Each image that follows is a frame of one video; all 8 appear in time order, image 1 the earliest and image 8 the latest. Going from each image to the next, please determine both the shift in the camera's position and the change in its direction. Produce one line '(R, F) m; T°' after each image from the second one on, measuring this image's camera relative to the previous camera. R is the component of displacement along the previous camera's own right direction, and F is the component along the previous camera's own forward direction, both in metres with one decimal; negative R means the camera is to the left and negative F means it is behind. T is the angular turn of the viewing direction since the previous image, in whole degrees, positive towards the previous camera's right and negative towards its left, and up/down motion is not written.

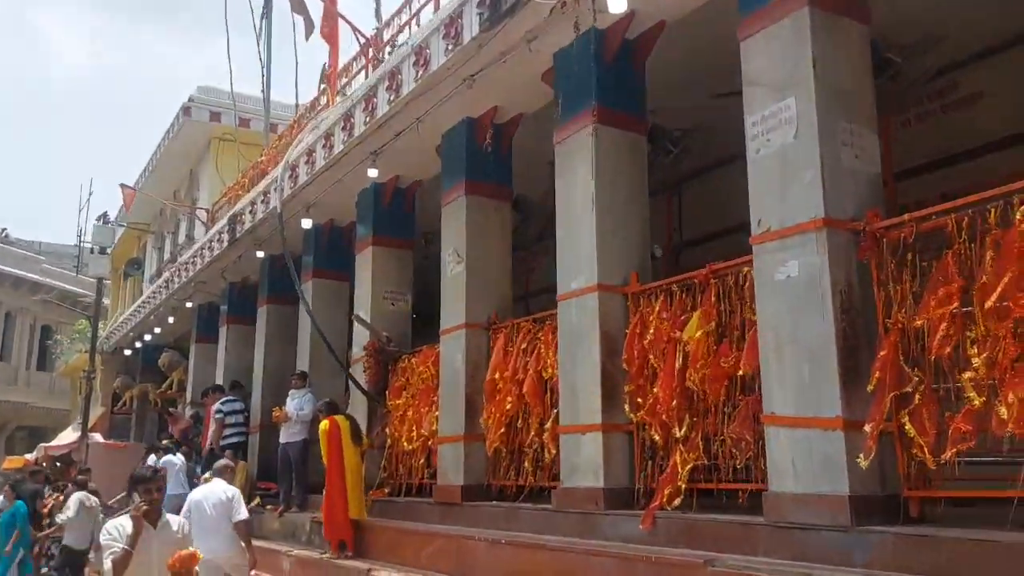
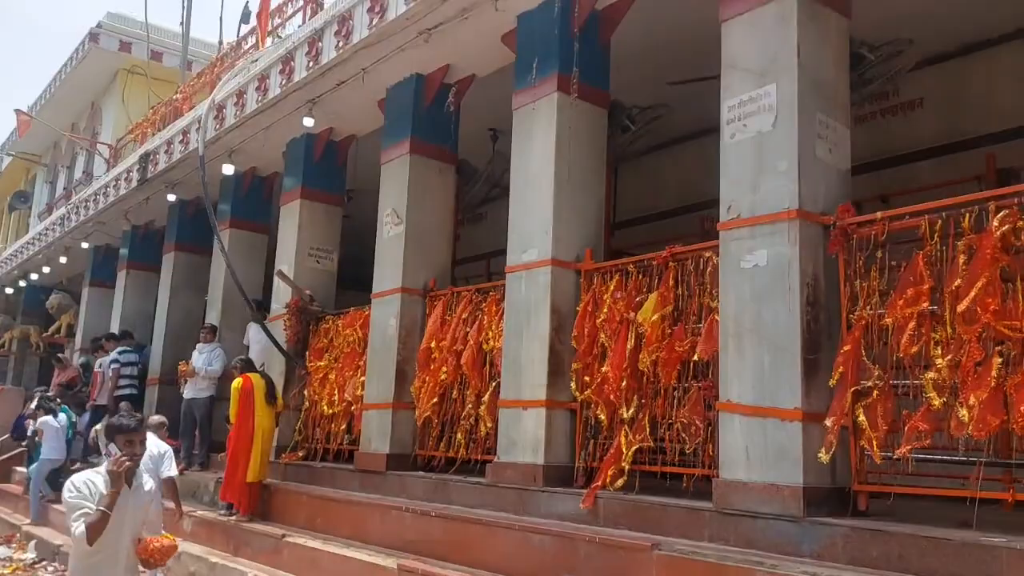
(-0.3, +0.2) m; +7°
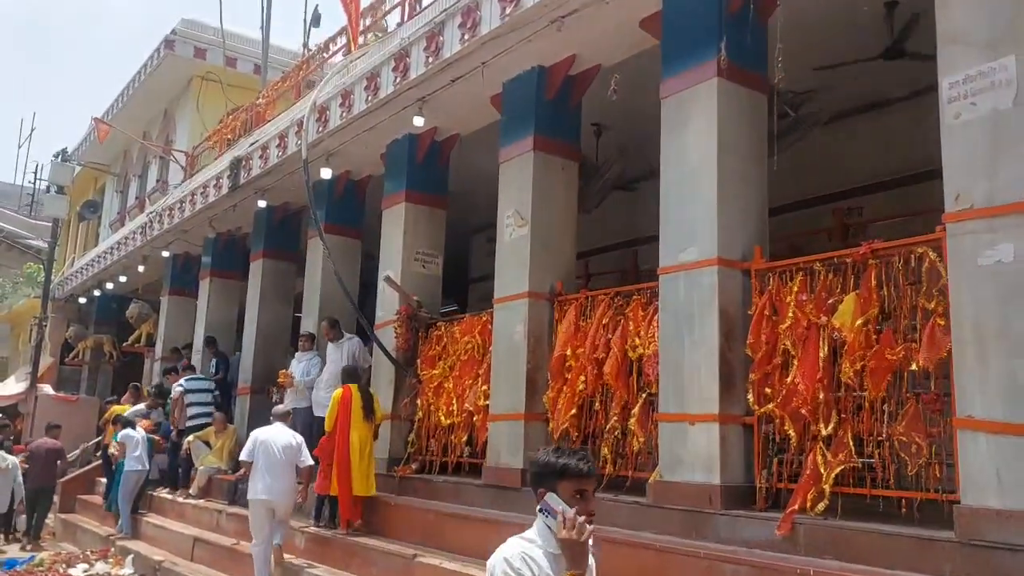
(-0.7, +0.4) m; -3°
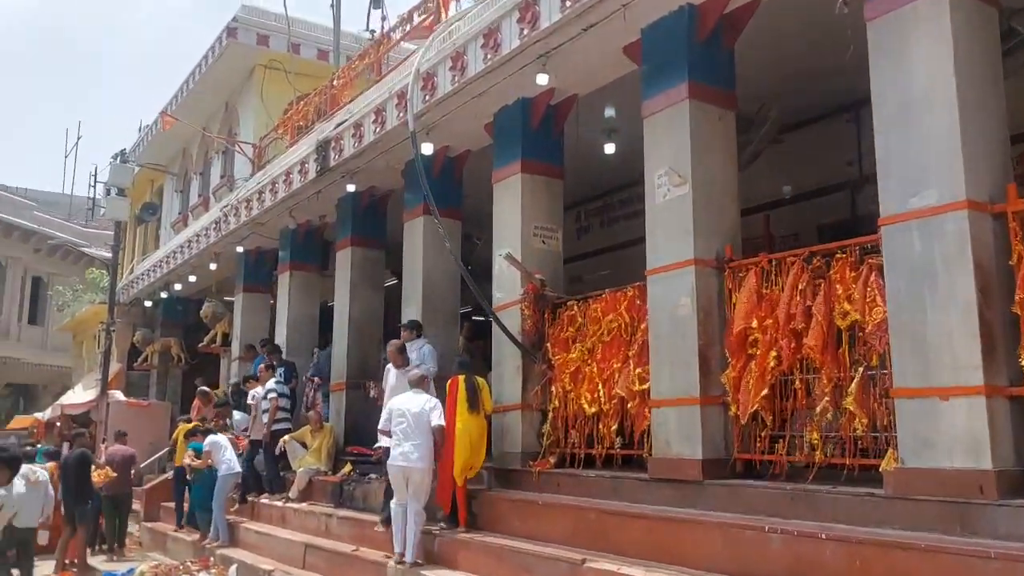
(-0.9, +0.7) m; -2°
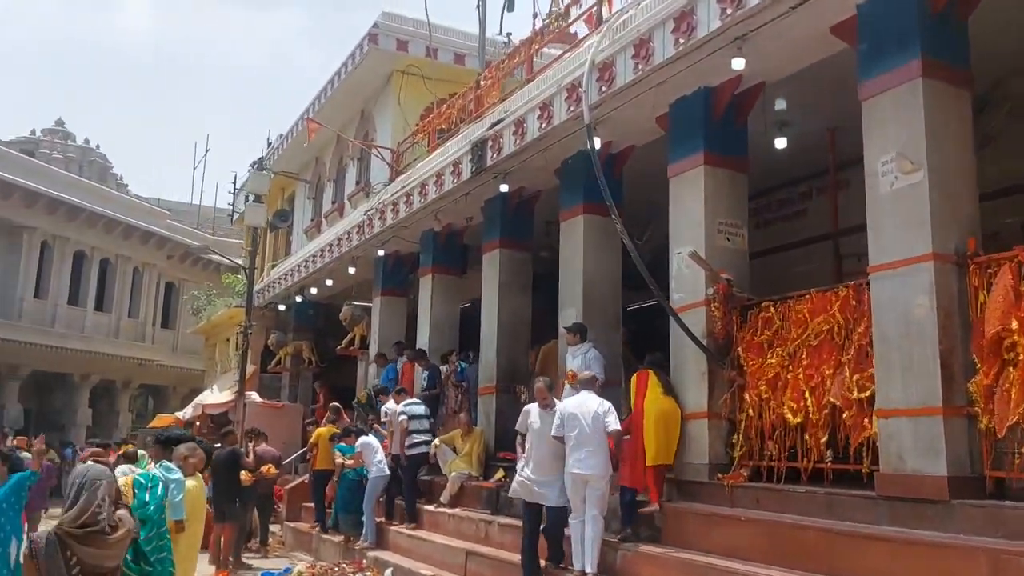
(-0.7, +0.3) m; -7°
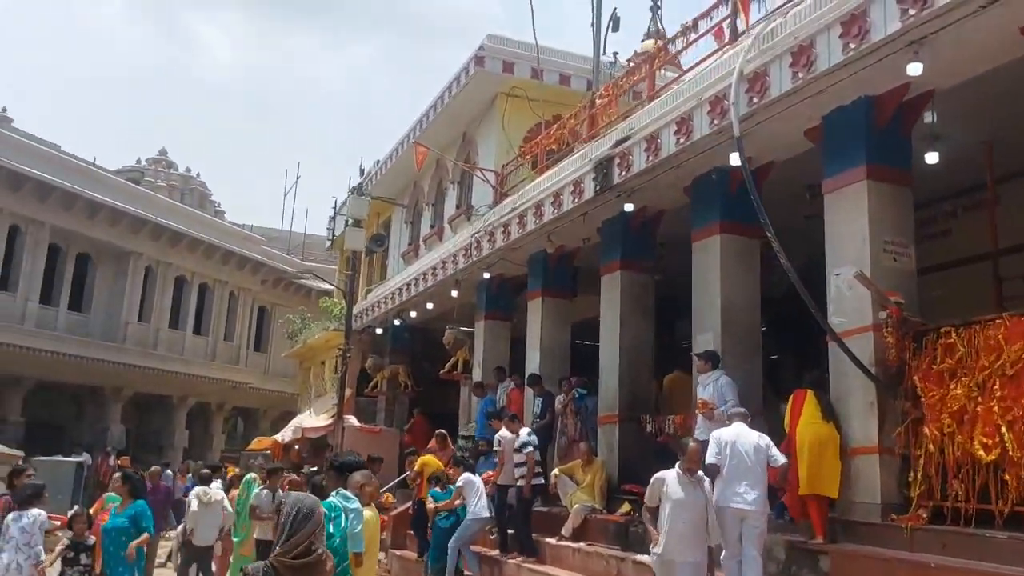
(-0.6, +0.3) m; -5°
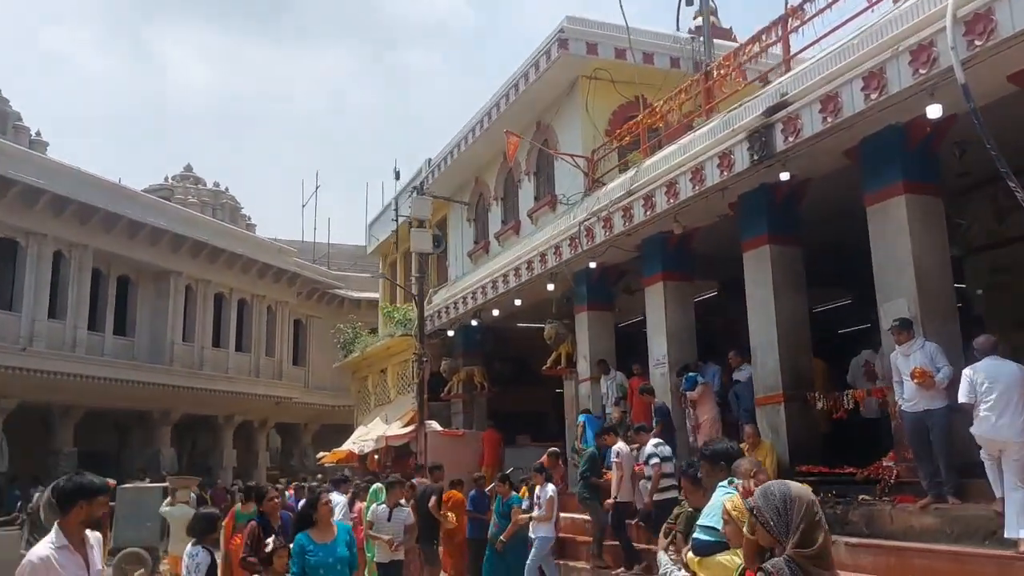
(-1.7, +0.4) m; 0°
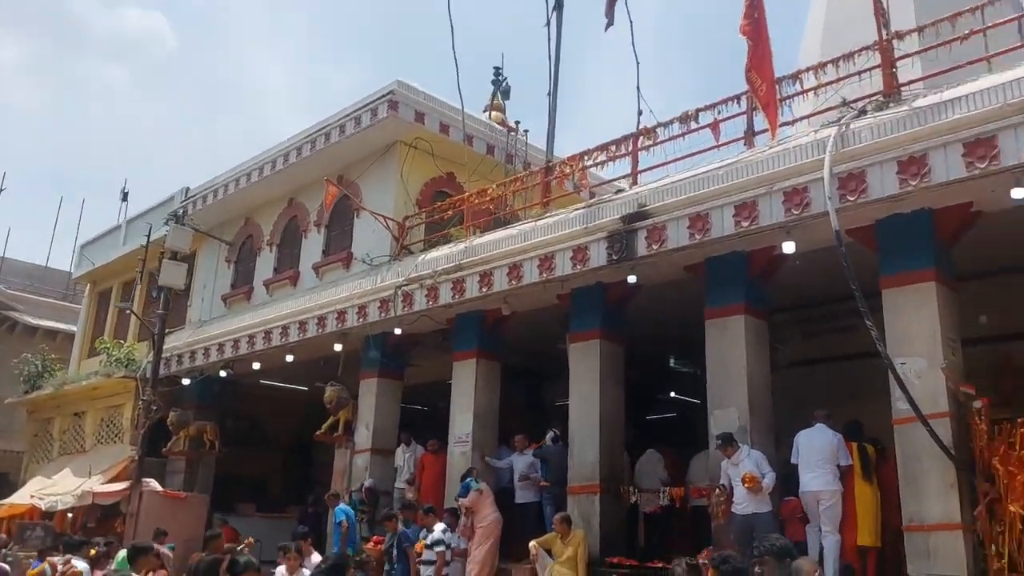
(-1.6, +0.6) m; +21°
